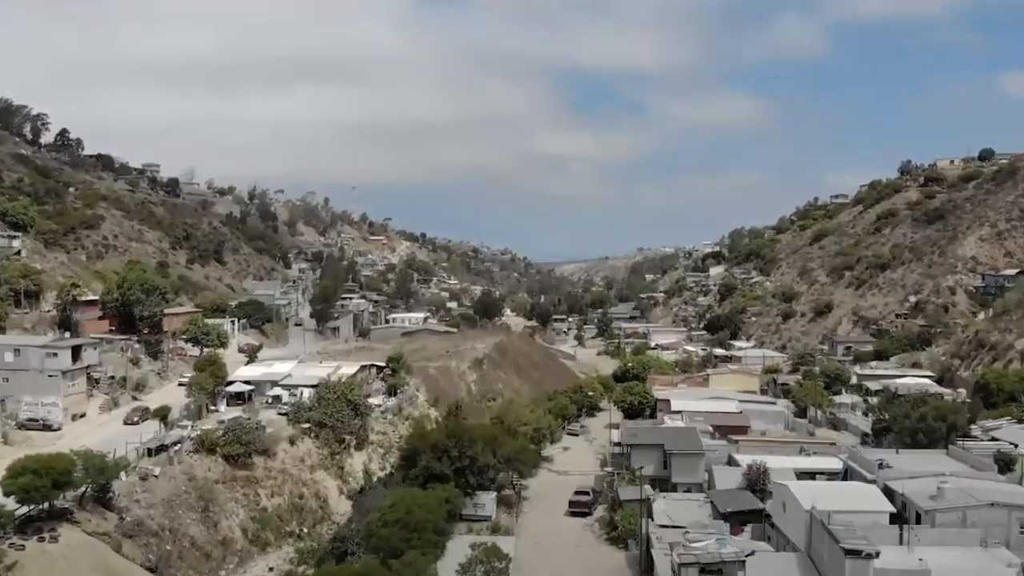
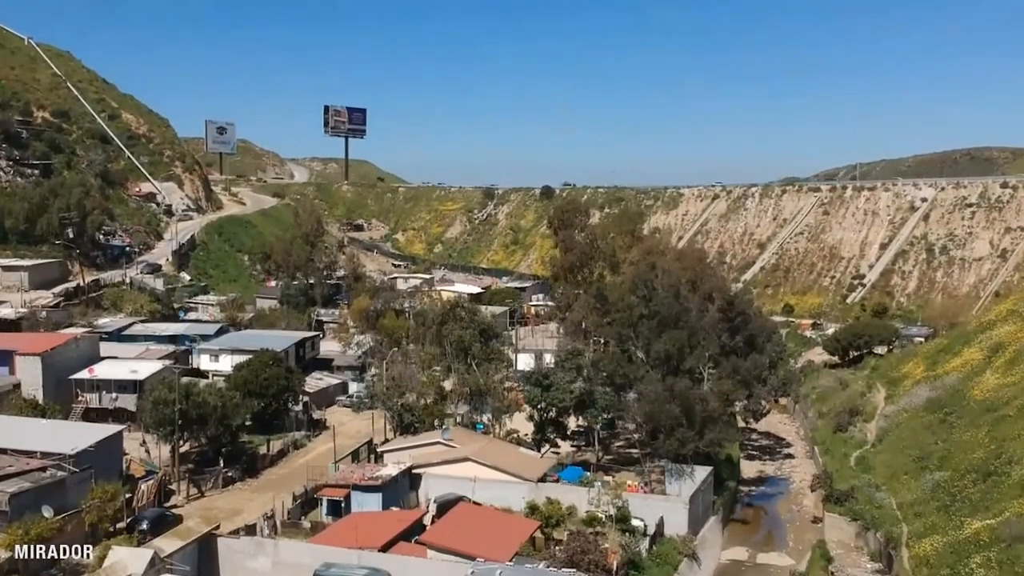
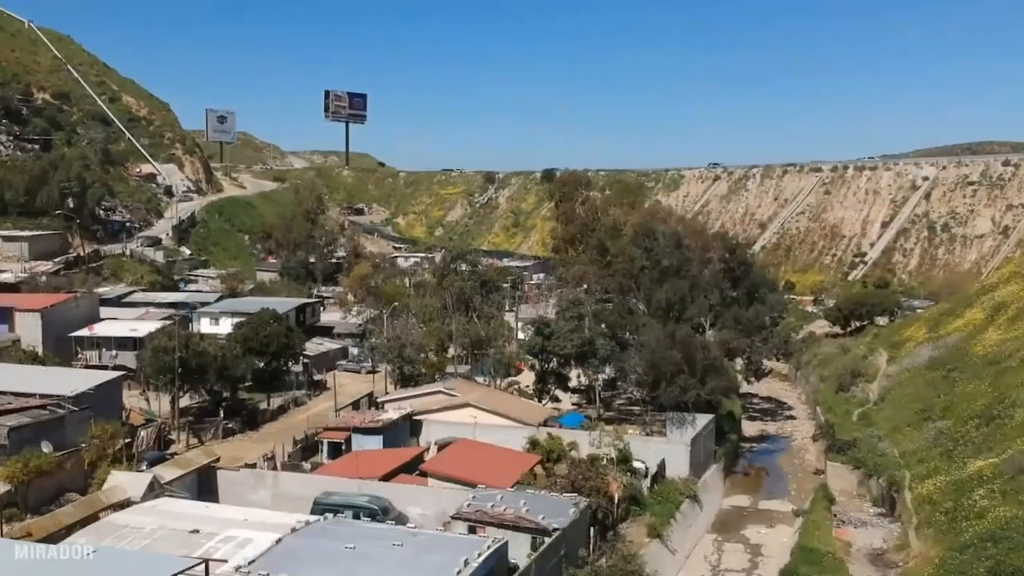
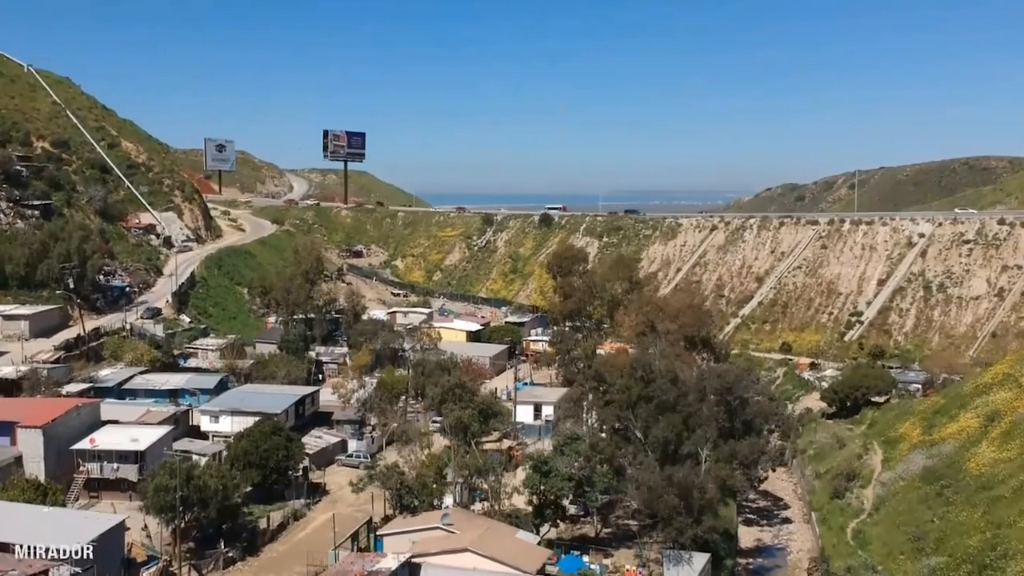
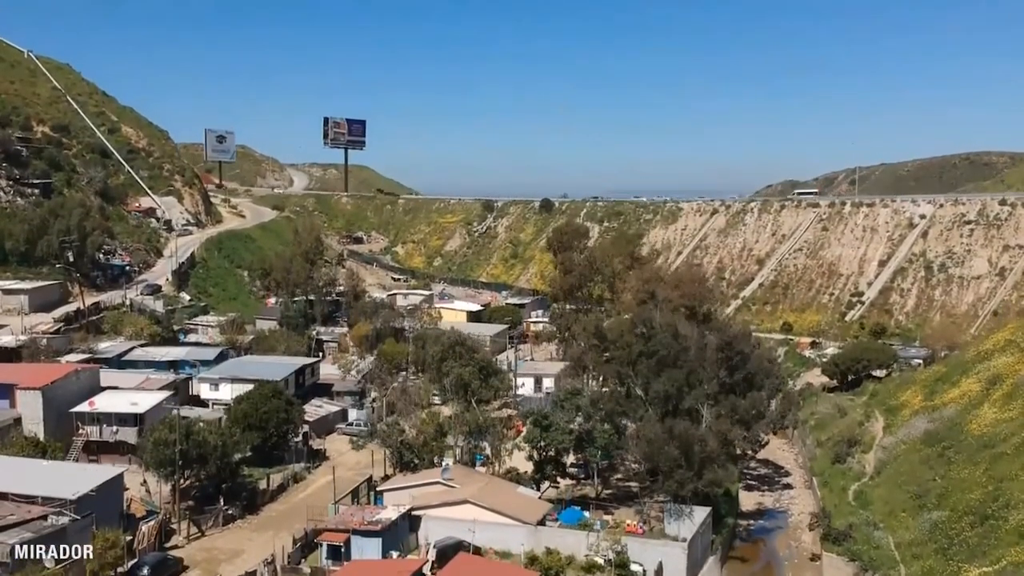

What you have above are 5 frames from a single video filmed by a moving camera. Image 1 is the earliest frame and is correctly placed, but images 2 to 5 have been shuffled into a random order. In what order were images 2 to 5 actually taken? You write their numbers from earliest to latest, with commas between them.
3, 2, 5, 4
